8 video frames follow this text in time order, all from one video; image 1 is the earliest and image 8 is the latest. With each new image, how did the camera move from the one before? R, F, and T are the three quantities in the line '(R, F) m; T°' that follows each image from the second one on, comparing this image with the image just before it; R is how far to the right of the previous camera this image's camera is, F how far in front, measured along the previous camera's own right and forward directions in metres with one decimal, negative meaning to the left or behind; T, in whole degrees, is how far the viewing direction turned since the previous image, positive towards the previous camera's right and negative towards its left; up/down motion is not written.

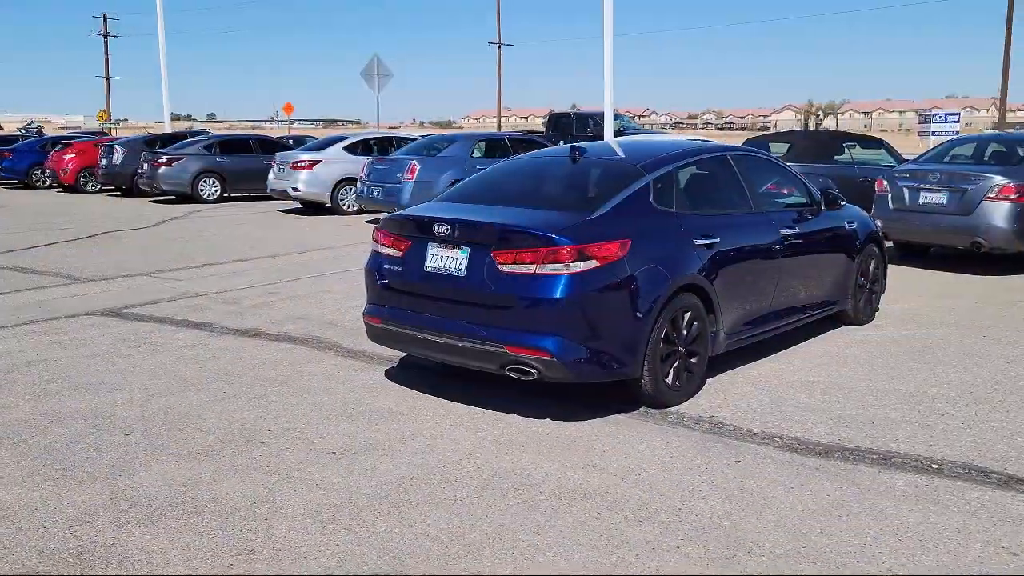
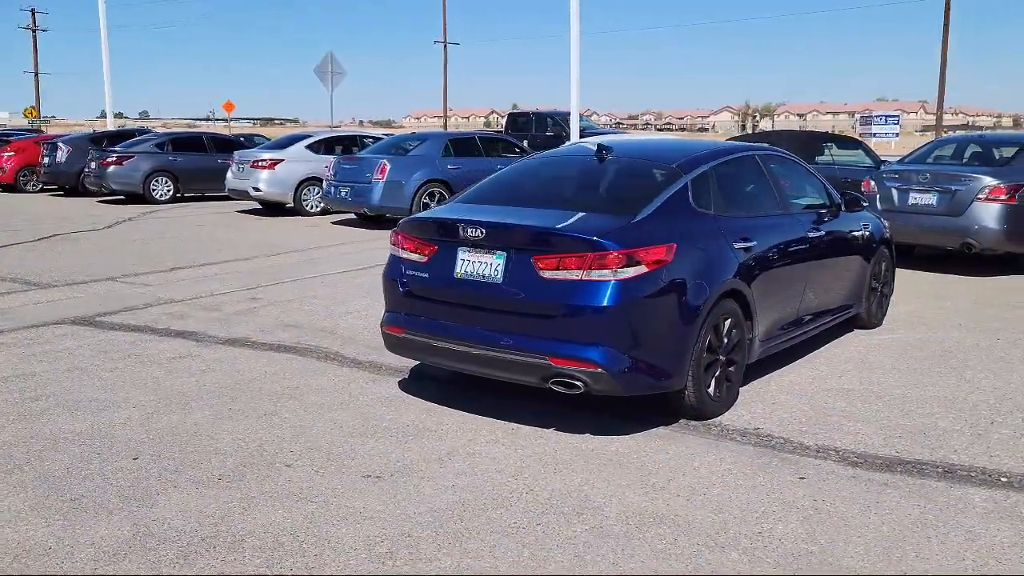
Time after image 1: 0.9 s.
(-0.5, +0.3) m; +4°
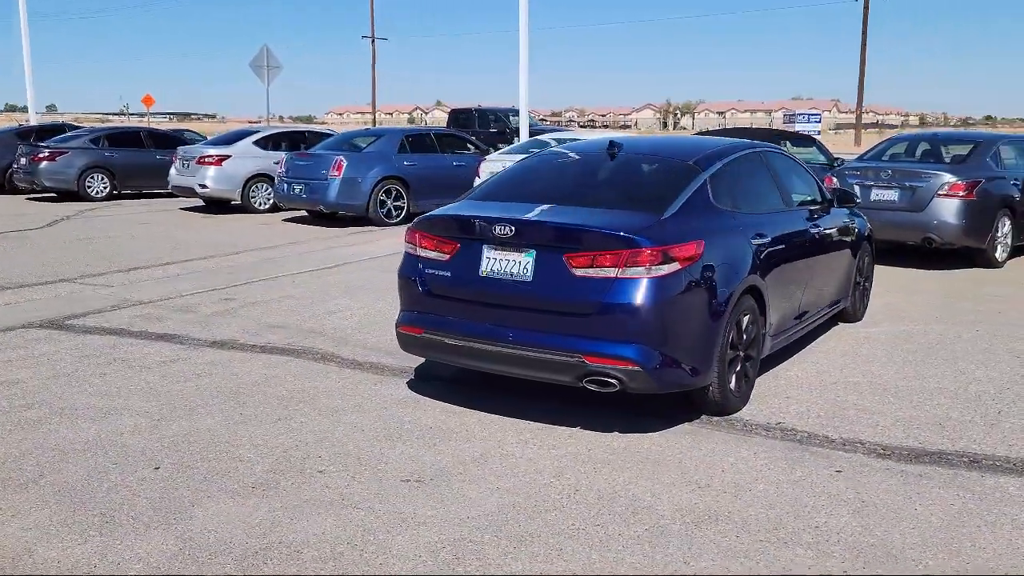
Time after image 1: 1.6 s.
(-0.5, +0.1) m; +5°
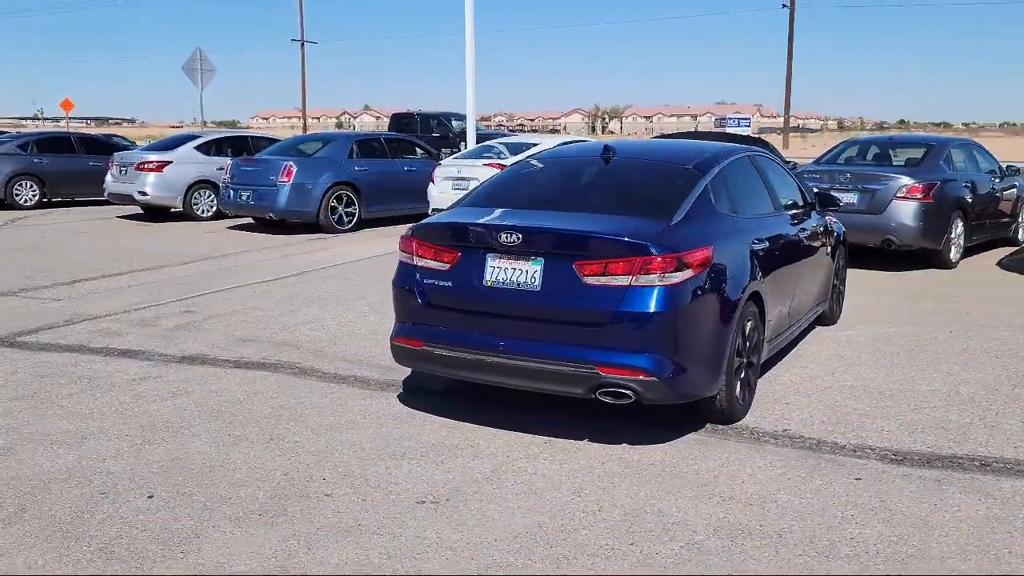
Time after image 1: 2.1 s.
(-0.4, +0.2) m; +4°
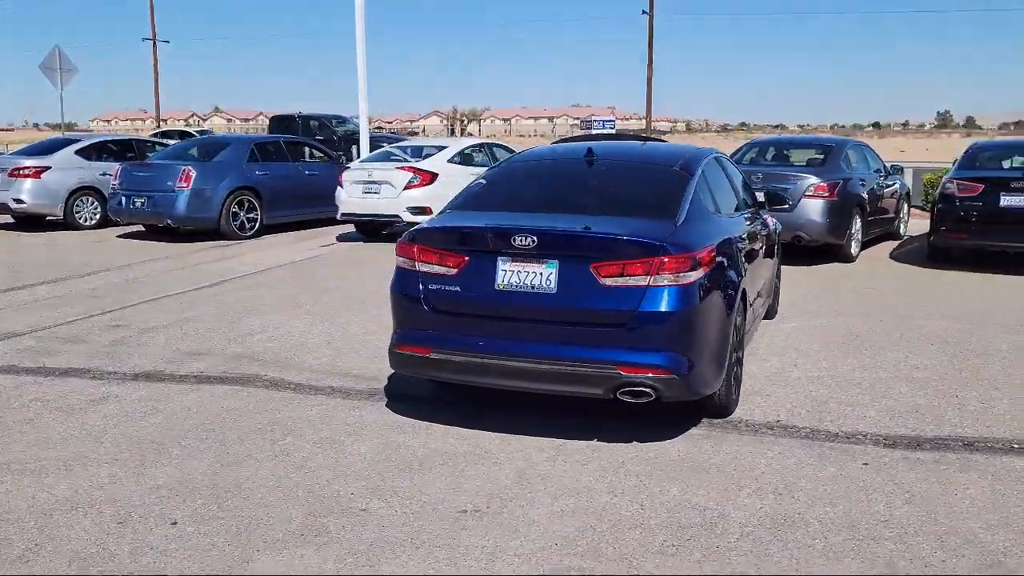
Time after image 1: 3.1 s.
(-0.8, +0.1) m; +8°
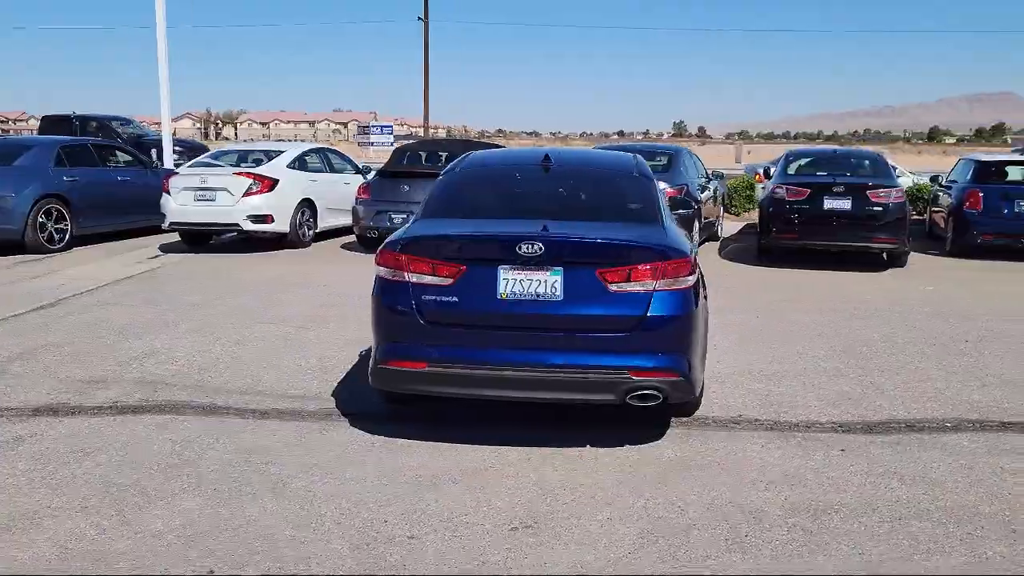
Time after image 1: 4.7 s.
(-1.2, +0.2) m; +14°
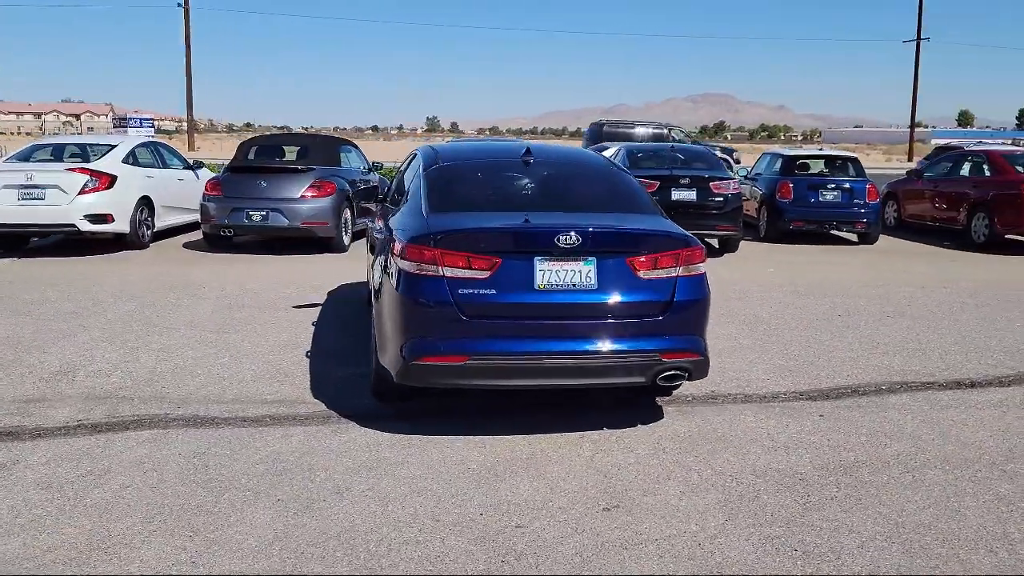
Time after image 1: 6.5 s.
(-1.4, +0.1) m; +15°
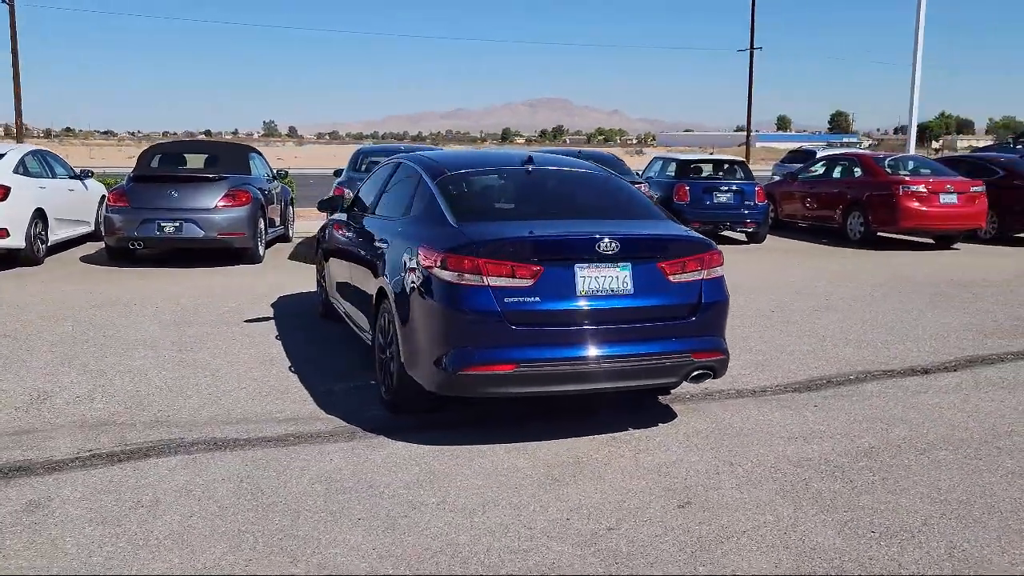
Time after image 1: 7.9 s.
(-1.0, 0.0) m; +9°
